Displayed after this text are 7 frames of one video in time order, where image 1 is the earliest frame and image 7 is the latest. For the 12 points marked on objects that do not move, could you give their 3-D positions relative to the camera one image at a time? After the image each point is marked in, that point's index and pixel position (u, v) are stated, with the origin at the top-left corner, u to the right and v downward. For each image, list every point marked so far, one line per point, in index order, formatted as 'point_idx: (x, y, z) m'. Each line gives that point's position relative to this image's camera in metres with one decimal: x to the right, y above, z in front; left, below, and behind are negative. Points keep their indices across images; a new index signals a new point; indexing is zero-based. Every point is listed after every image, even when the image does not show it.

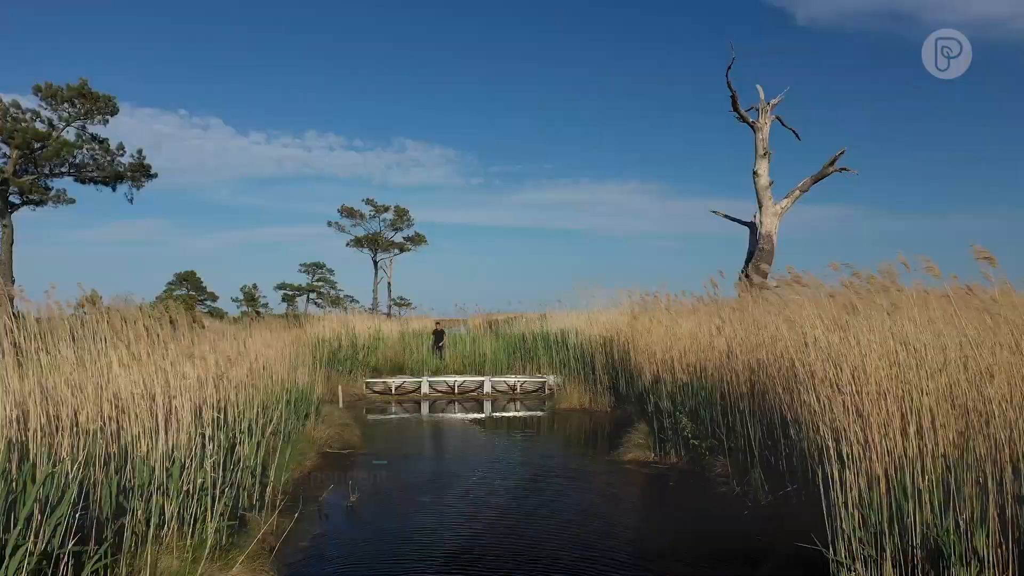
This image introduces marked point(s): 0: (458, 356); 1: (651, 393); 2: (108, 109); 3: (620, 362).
0: (-1.3, -1.7, +16.0) m
1: (+1.9, -1.5, +8.7) m
2: (-12.3, +5.6, +19.9) m
3: (+2.1, -1.4, +12.1) m
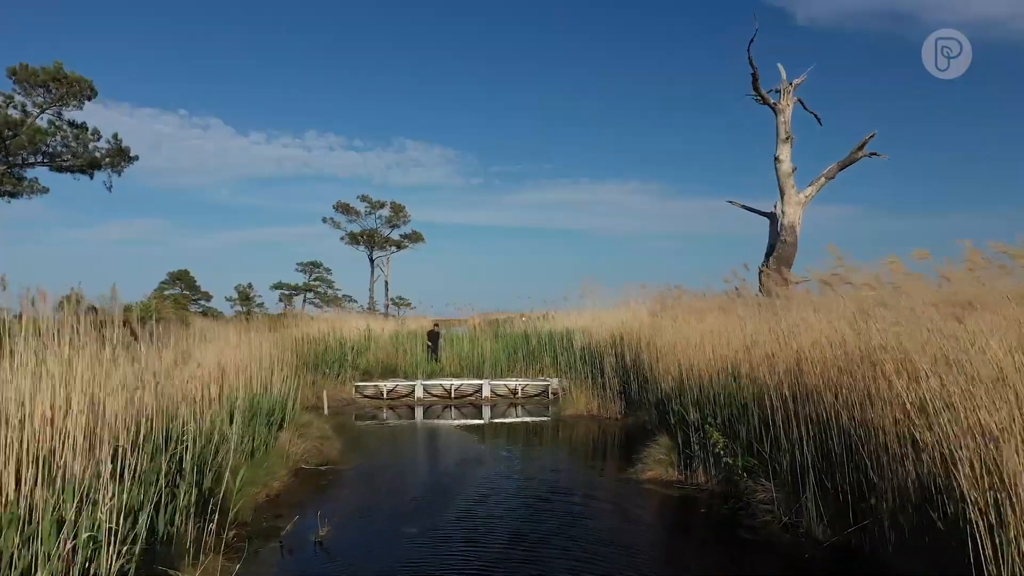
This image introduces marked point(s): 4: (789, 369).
0: (-1.3, -1.6, +14.9) m
1: (+1.9, -1.4, +7.7) m
2: (-12.3, +5.7, +18.8) m
3: (+2.1, -1.3, +11.1) m
4: (+2.5, -0.7, +5.9) m
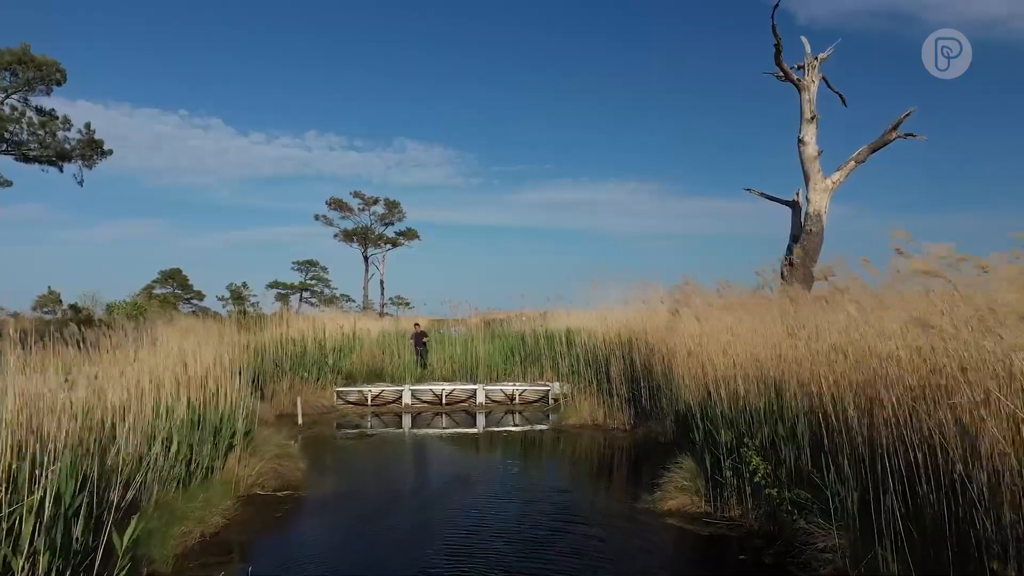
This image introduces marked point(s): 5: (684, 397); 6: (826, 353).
0: (-1.4, -1.5, +13.8) m
1: (+1.8, -1.3, +6.5) m
2: (-12.4, +5.7, +17.7) m
3: (+2.0, -1.2, +9.9) m
4: (+2.5, -0.6, +4.7) m
5: (+2.0, -1.2, +7.3) m
6: (+2.4, -0.5, +5.0) m
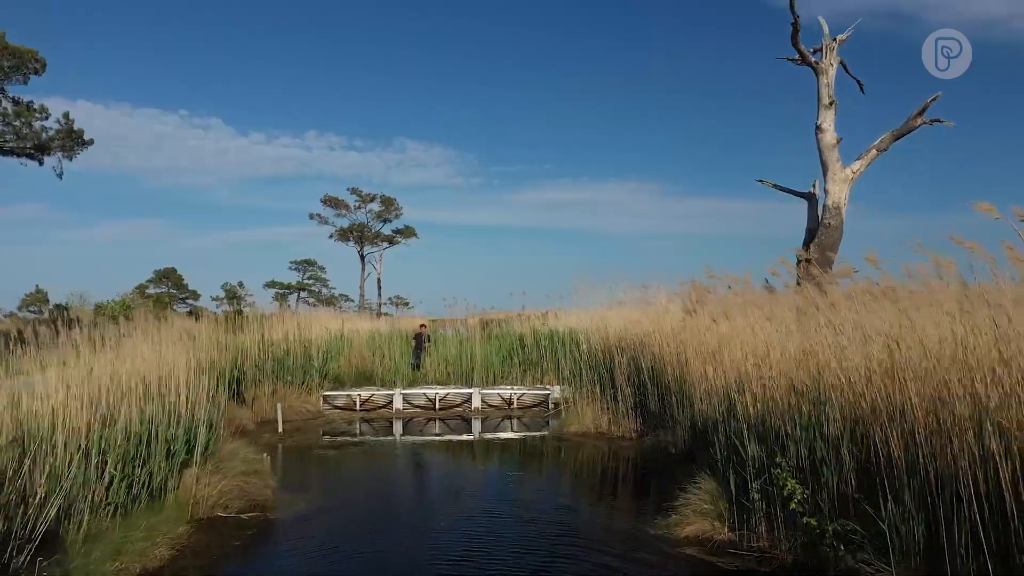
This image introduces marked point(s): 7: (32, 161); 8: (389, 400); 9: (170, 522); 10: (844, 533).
0: (-1.4, -1.5, +13.0) m
1: (+1.8, -1.3, +5.8) m
2: (-12.4, +5.8, +16.9) m
3: (+2.0, -1.2, +9.1) m
4: (+2.4, -0.6, +3.9) m
5: (+1.9, -1.2, +6.6) m
6: (+2.4, -0.5, +4.3) m
7: (-12.5, +3.3, +16.8) m
8: (-2.3, -2.1, +11.9) m
9: (-2.6, -1.8, +5.0) m
10: (+2.1, -1.5, +4.0) m
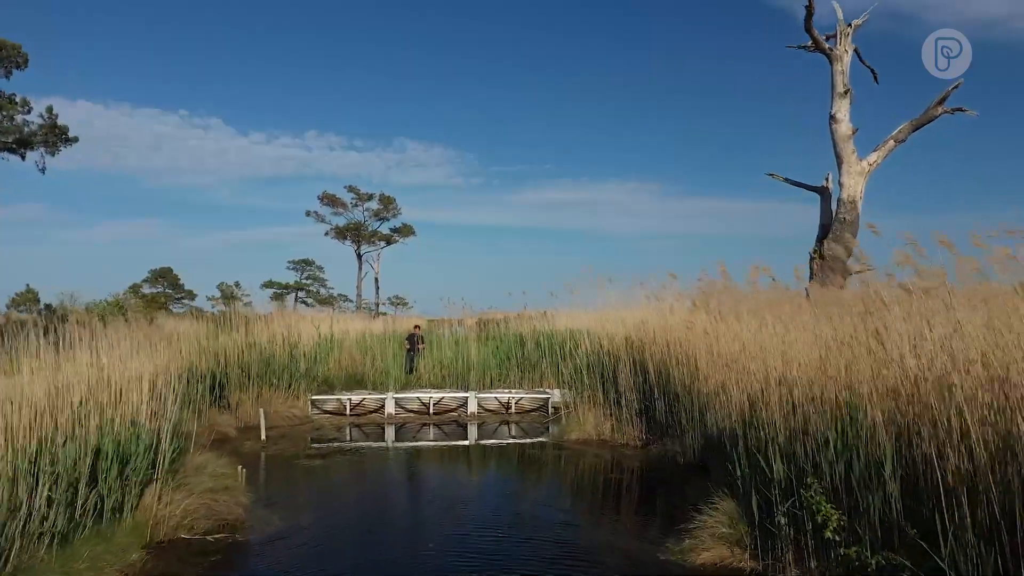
0: (-1.4, -1.5, +12.5) m
1: (+1.8, -1.2, +5.2) m
2: (-12.5, +5.8, +16.4) m
3: (+1.9, -1.2, +8.6) m
4: (+2.4, -0.6, +3.4) m
5: (+1.9, -1.2, +6.0) m
6: (+2.3, -0.4, +3.7) m
7: (-12.5, +3.3, +16.3) m
8: (-2.3, -2.0, +11.4) m
9: (-2.7, -1.8, +4.5) m
10: (+2.0, -1.5, +3.5) m
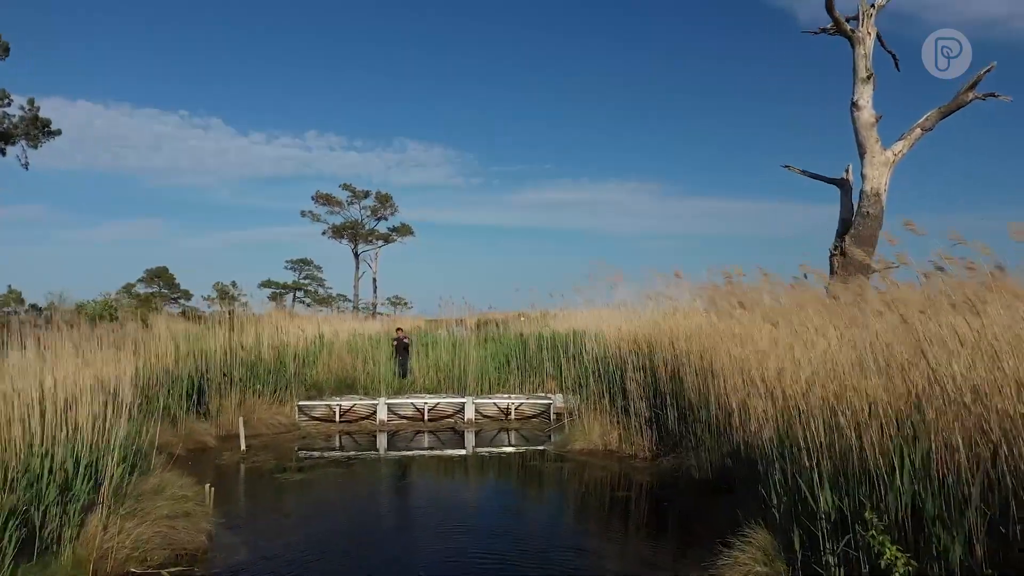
0: (-1.4, -1.5, +11.8) m
1: (+1.8, -1.2, +4.6) m
2: (-12.5, +5.8, +15.7) m
3: (+1.9, -1.2, +7.9) m
4: (+2.4, -0.6, +2.7) m
5: (+1.9, -1.2, +5.4) m
6: (+2.3, -0.4, +3.1) m
7: (-12.5, +3.3, +15.6) m
8: (-2.3, -2.0, +10.7) m
9: (-2.7, -1.8, +3.8) m
10: (+2.0, -1.5, +2.8) m
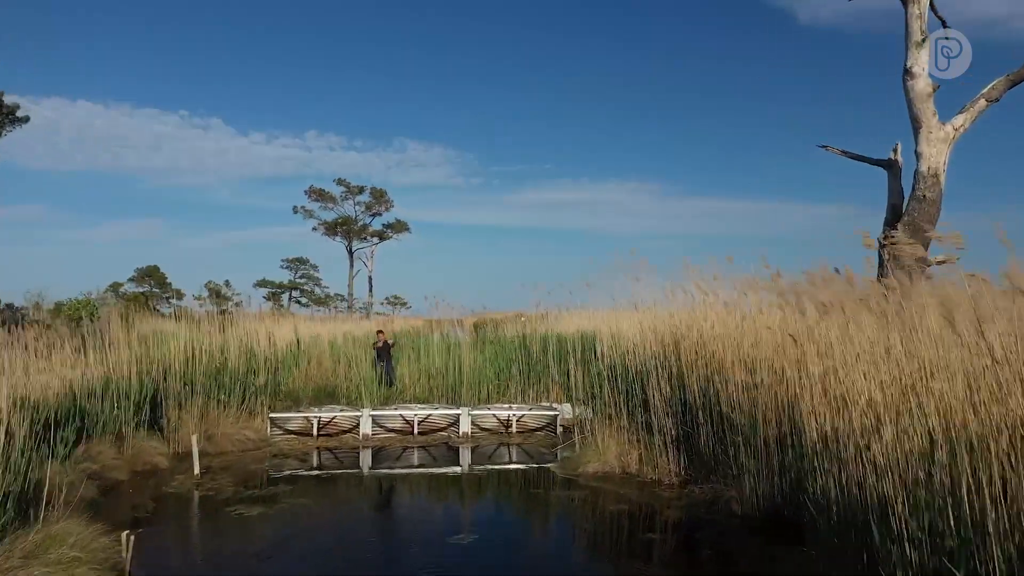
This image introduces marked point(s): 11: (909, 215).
0: (-1.4, -1.4, +10.6) m
1: (+1.8, -1.2, +3.3) m
2: (-12.5, +5.9, +14.5) m
3: (+1.9, -1.1, +6.7) m
4: (+2.4, -0.5, +1.5) m
5: (+1.9, -1.1, +4.2) m
6: (+2.4, -0.4, +1.8) m
7: (-12.5, +3.4, +14.4) m
8: (-2.3, -2.0, +9.5) m
9: (-2.7, -1.7, +2.6) m
10: (+2.0, -1.4, +1.6) m
11: (+5.0, +0.9, +8.1) m
